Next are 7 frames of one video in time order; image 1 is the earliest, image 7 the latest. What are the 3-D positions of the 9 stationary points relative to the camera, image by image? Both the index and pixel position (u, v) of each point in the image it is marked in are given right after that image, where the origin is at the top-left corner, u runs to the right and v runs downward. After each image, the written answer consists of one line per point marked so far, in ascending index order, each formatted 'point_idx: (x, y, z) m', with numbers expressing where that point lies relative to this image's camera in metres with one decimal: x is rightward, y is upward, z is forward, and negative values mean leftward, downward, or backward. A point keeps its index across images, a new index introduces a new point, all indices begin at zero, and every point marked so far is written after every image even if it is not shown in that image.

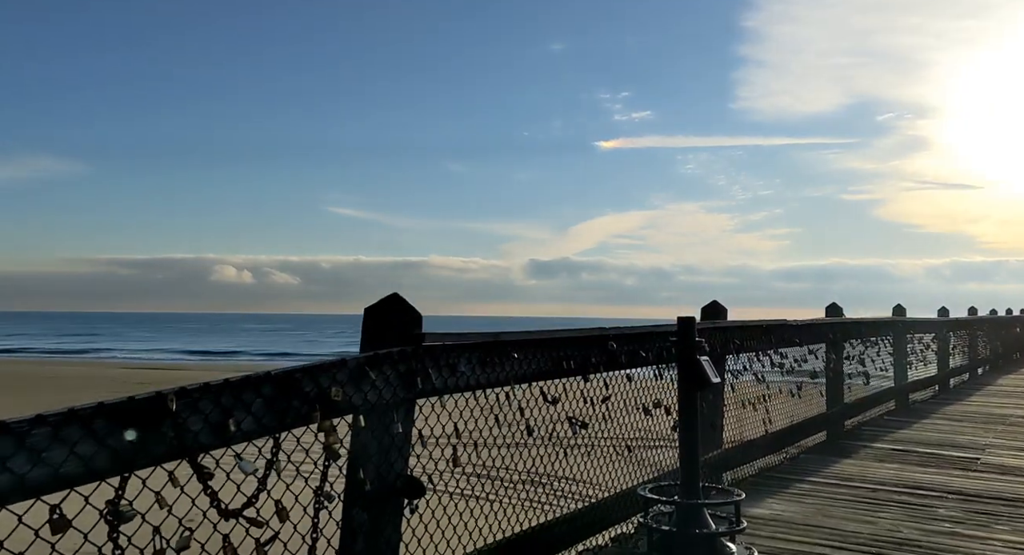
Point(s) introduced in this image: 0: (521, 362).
0: (0.0, -0.3, +2.6) m
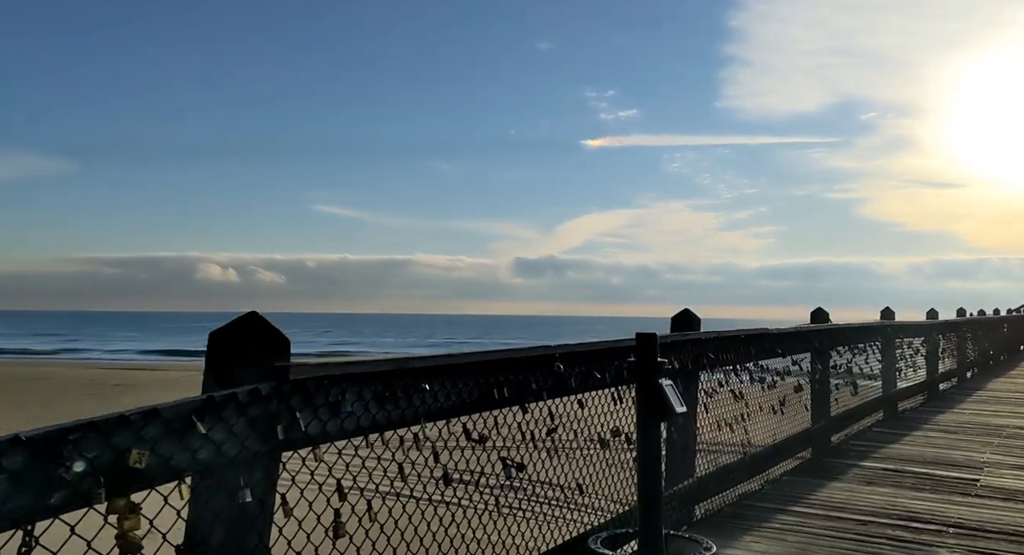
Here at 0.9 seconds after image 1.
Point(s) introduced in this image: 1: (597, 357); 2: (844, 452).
0: (-0.2, -0.3, +2.1) m
1: (+0.3, -0.3, +2.8) m
2: (+2.3, -1.2, +5.6) m
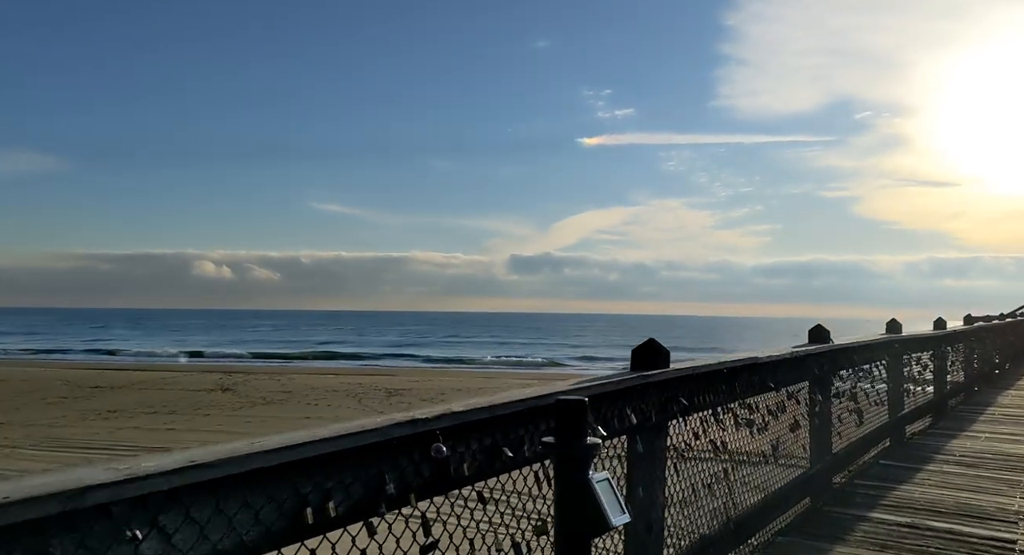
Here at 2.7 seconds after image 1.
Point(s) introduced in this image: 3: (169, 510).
0: (-0.5, -0.4, +1.2) m
1: (0.0, -0.4, +1.9) m
2: (+2.0, -1.3, +4.7) m
3: (-0.5, -0.3, +1.2) m
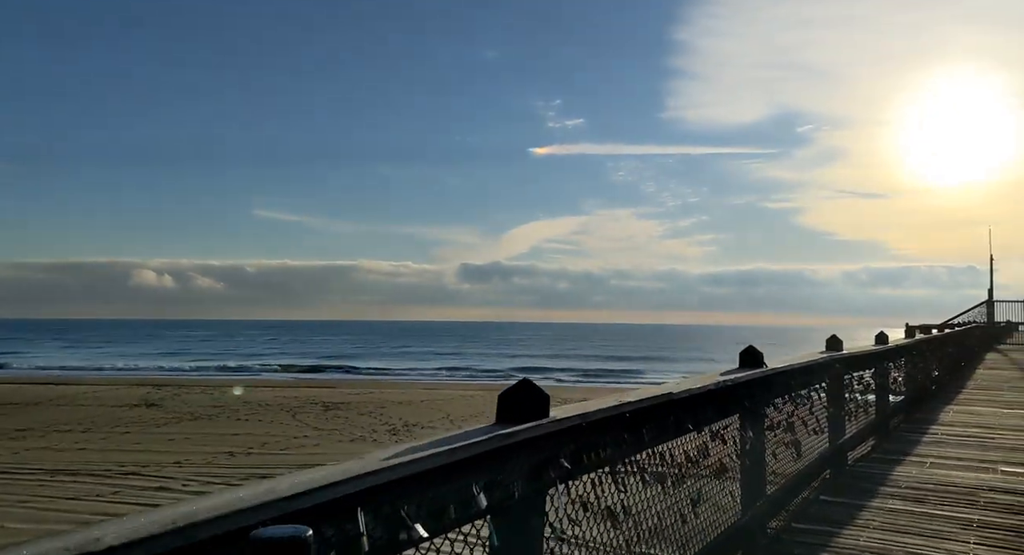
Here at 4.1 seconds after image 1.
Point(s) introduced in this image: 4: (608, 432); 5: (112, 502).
0: (-0.9, -0.4, +0.4) m
1: (-0.4, -0.4, +1.2) m
2: (+1.4, -1.4, +4.1) m
3: (-0.9, -0.4, +0.4) m
4: (+0.3, -0.5, +2.5) m
5: (-7.7, -4.3, +15.5) m
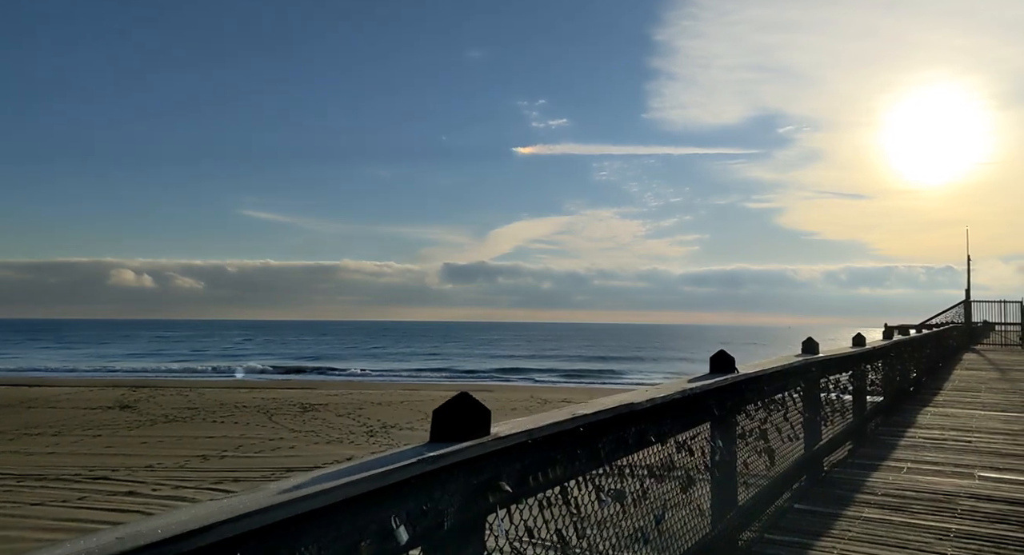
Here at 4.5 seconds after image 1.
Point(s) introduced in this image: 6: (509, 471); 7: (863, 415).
0: (-1.0, -0.4, +0.2) m
1: (-0.6, -0.4, +1.0) m
2: (+1.2, -1.4, +3.9) m
3: (-1.0, -0.4, +0.2) m
4: (+0.1, -0.5, +2.3) m
5: (-8.1, -4.3, +15.2) m
6: (0.0, -0.5, +2.1) m
7: (+3.5, -1.4, +8.0) m
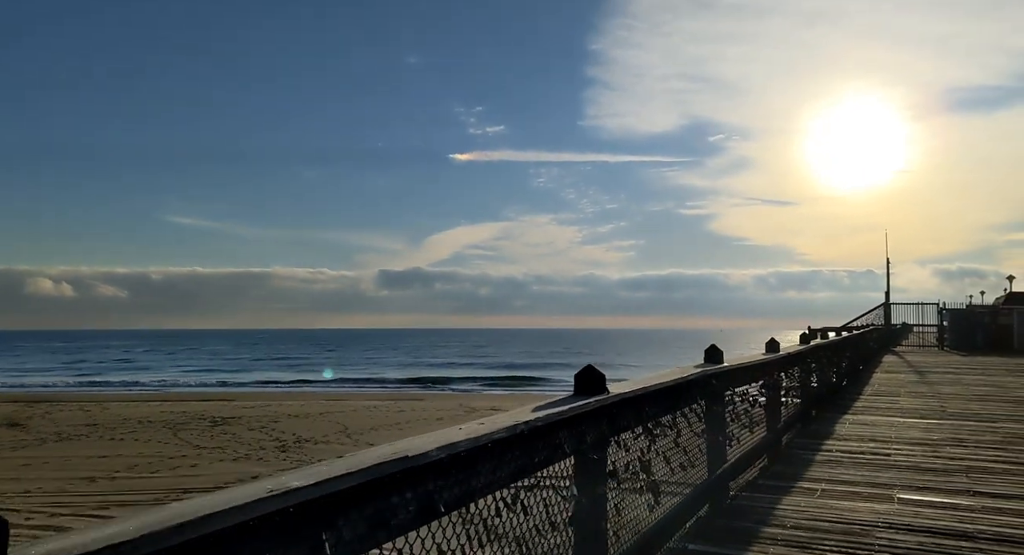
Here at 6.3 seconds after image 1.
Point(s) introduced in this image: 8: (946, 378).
0: (-1.4, -0.4, -0.8) m
1: (-1.1, -0.4, 0.0) m
2: (+0.4, -1.4, +3.0) m
3: (-1.4, -0.4, -0.8) m
4: (-0.5, -0.5, +1.4) m
5: (-9.7, -4.4, +13.5) m
6: (-0.6, -0.5, +1.1) m
7: (+2.4, -1.4, +7.3) m
8: (+8.2, -1.9, +15.3) m
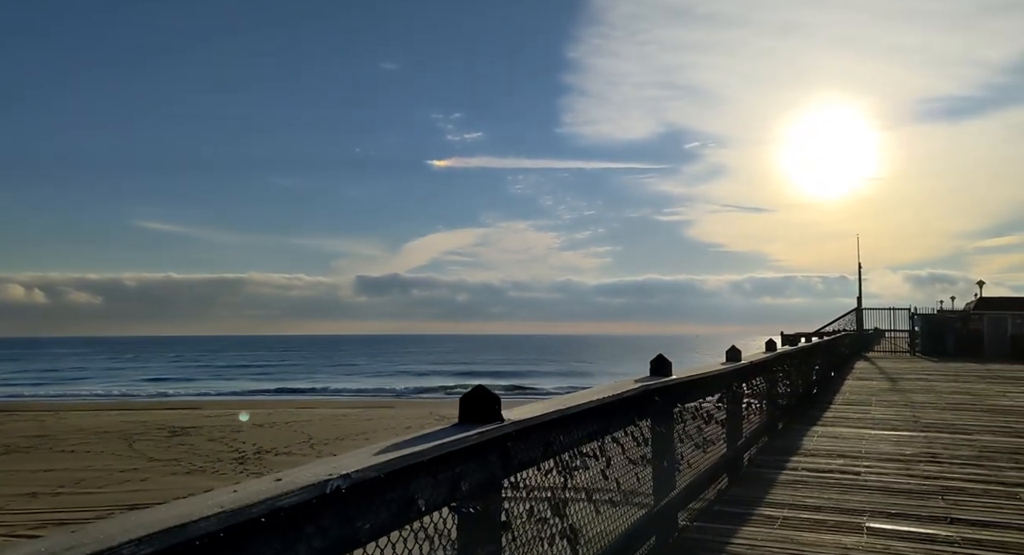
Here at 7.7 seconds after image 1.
0: (-1.8, -0.4, -1.6) m
1: (-1.4, -0.4, -0.8) m
2: (0.0, -1.3, +2.3) m
3: (-1.8, -0.3, -1.6) m
4: (-0.9, -0.5, +0.7) m
5: (-10.4, -4.5, +12.5) m
6: (-1.0, -0.4, +0.4) m
7: (+1.8, -1.4, +6.6) m
8: (+7.5, -2.0, +14.8) m
